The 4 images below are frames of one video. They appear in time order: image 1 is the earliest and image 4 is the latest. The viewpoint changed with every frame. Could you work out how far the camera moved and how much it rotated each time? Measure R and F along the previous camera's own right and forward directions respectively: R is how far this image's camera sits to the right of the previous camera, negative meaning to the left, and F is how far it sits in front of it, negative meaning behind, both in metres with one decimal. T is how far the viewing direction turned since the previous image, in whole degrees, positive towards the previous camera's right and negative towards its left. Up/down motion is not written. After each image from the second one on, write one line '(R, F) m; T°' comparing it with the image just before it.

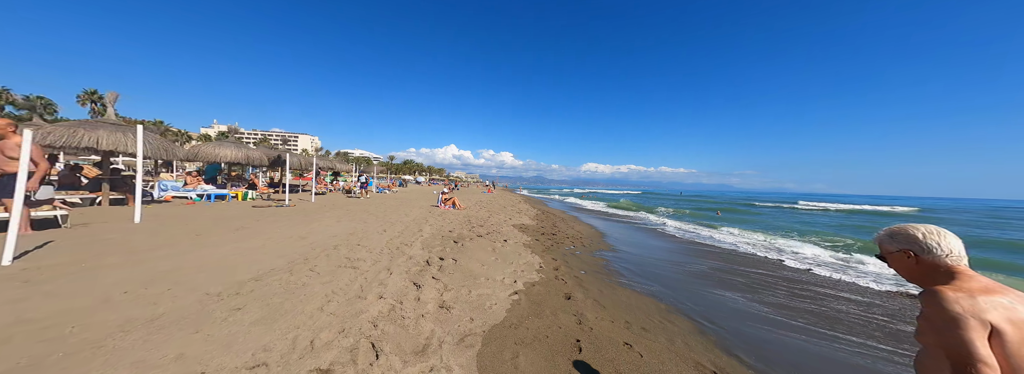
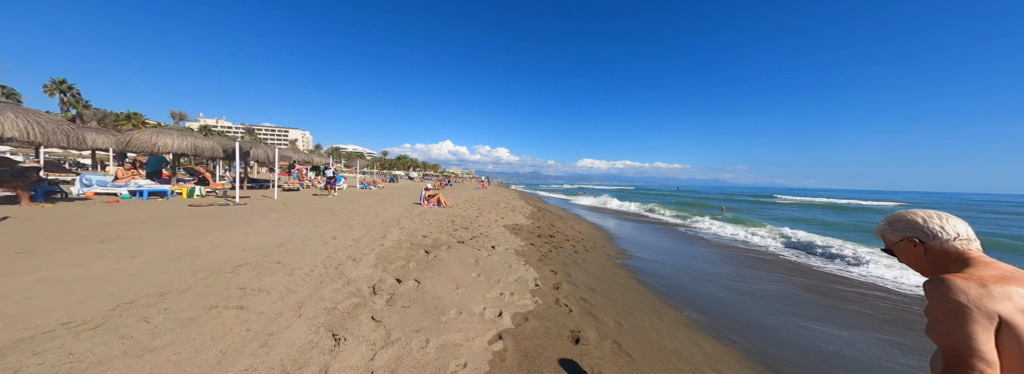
(+0.1, +1.4) m; +1°
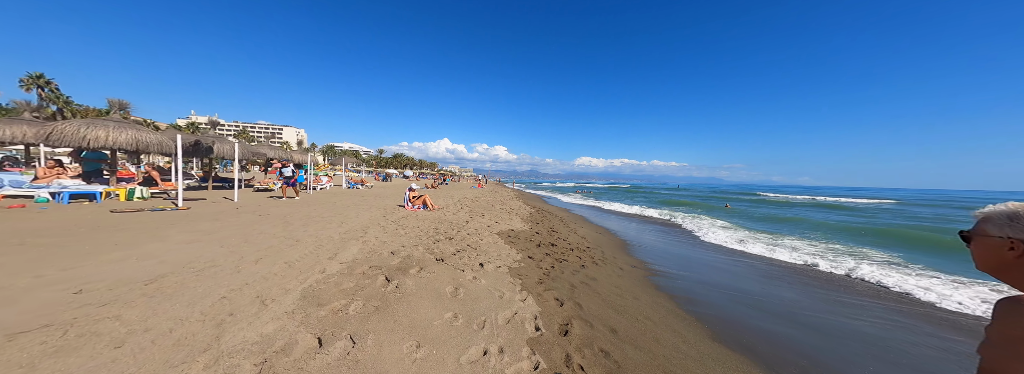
(+0.1, +1.3) m; 0°
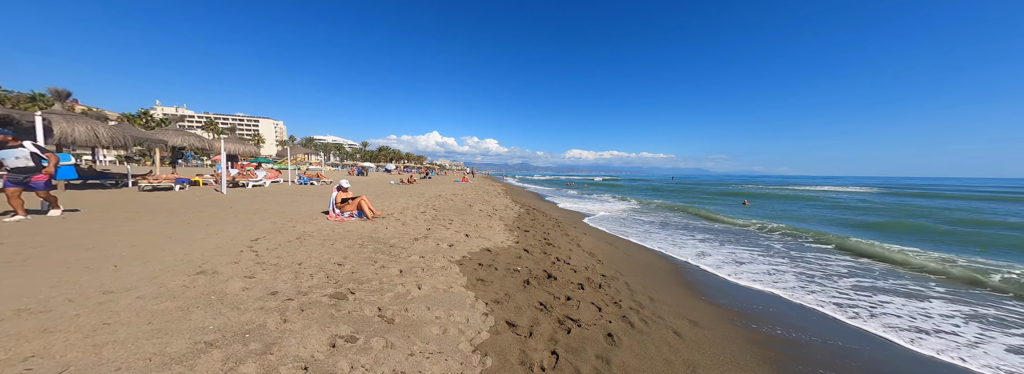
(+0.4, +3.2) m; +2°
